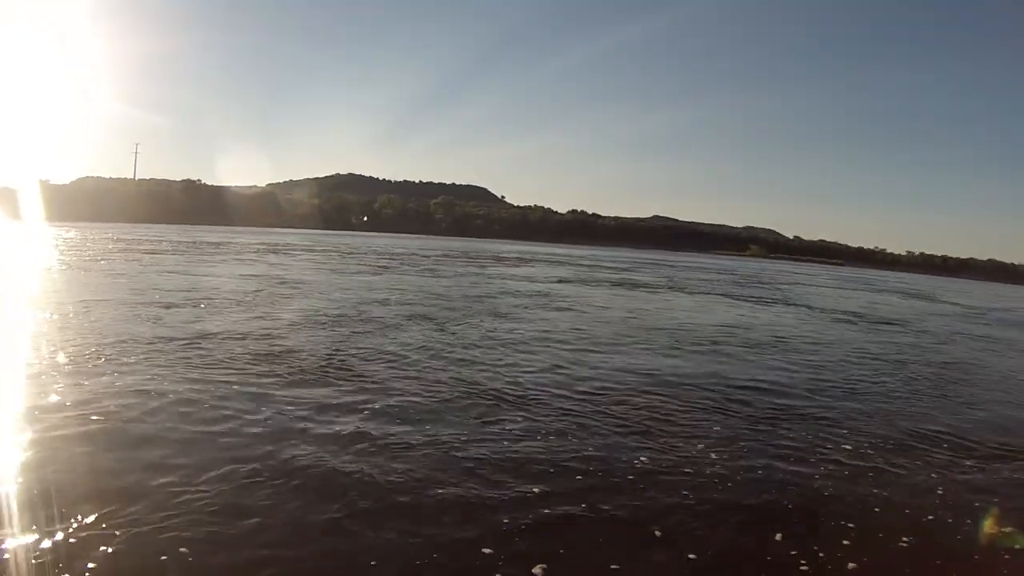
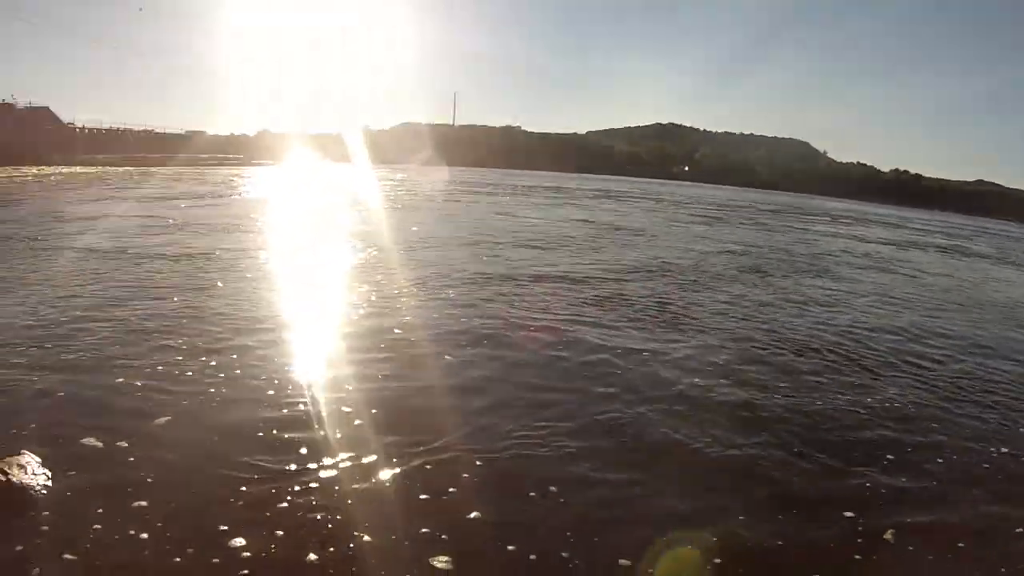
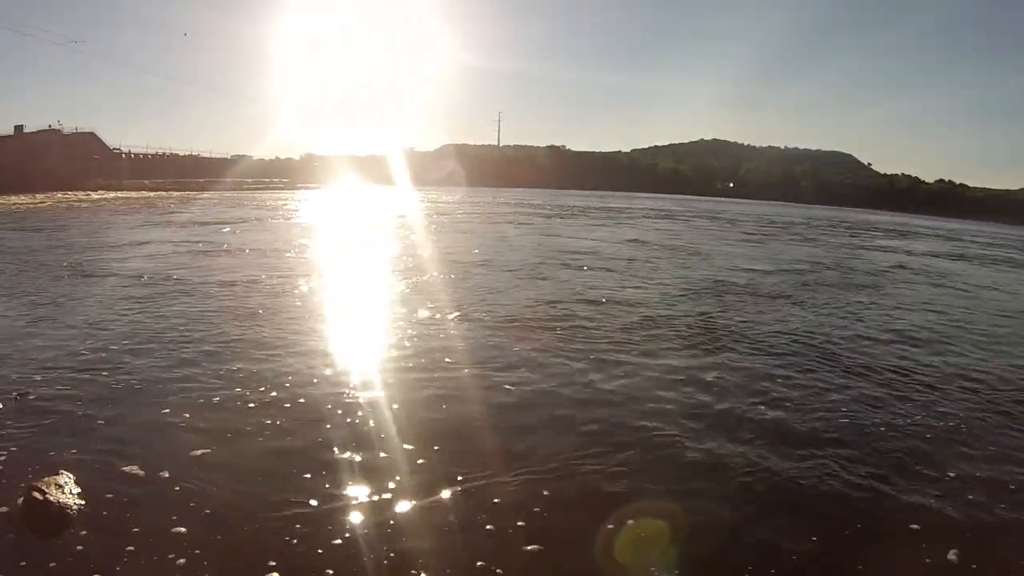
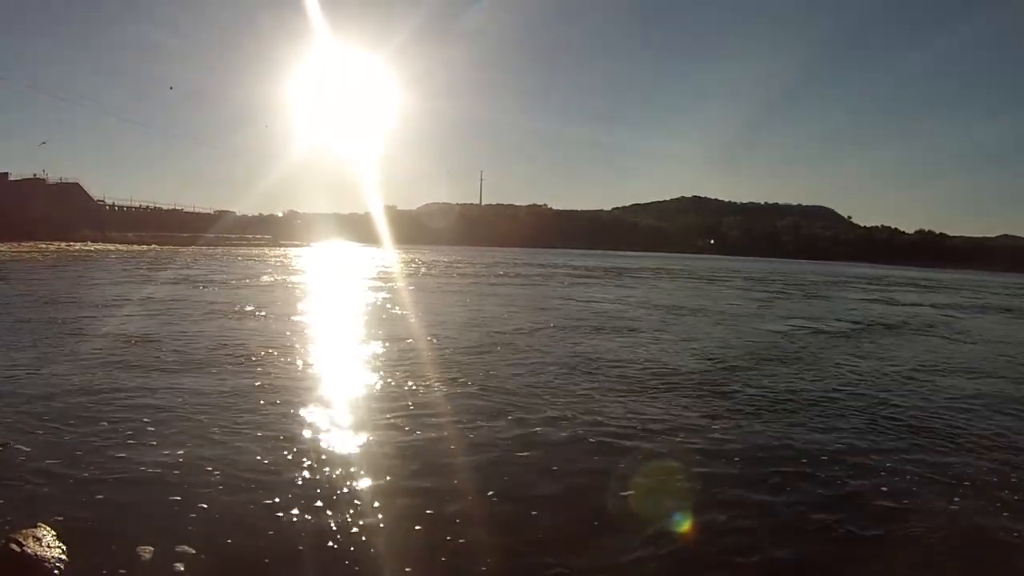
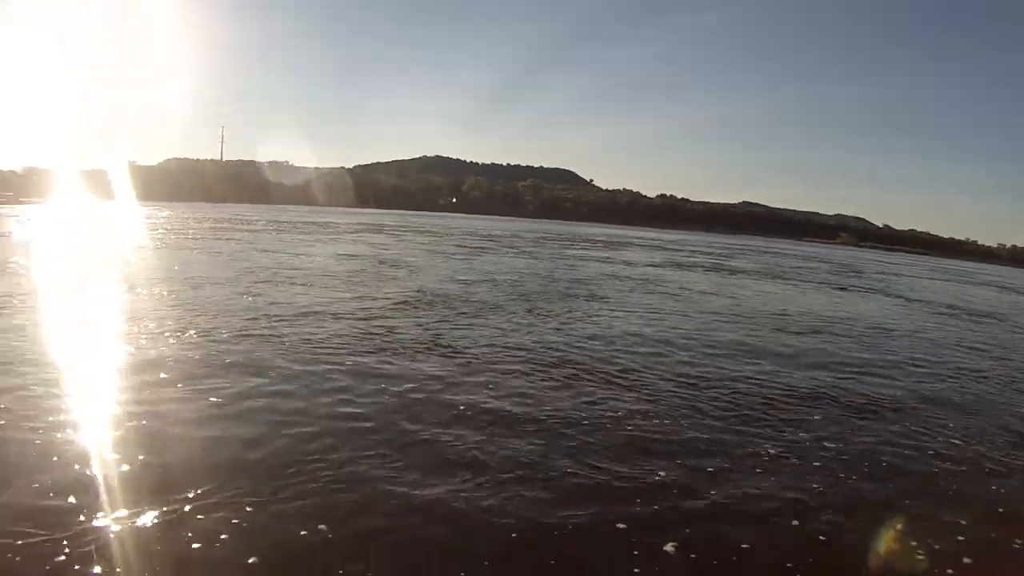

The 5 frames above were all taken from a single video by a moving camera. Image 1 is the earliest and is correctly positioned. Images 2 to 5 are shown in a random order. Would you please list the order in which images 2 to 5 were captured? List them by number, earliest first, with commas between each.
5, 2, 3, 4
